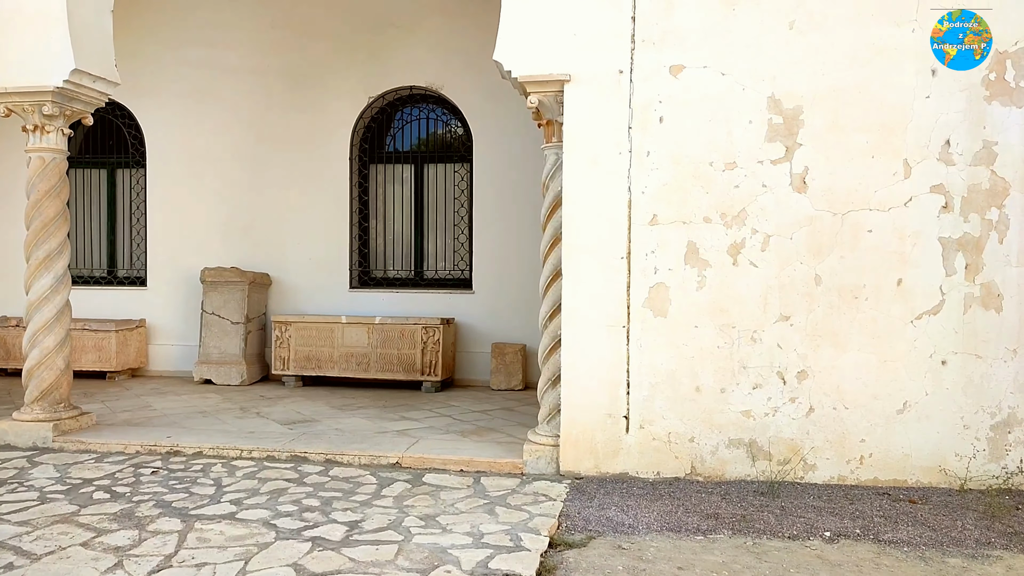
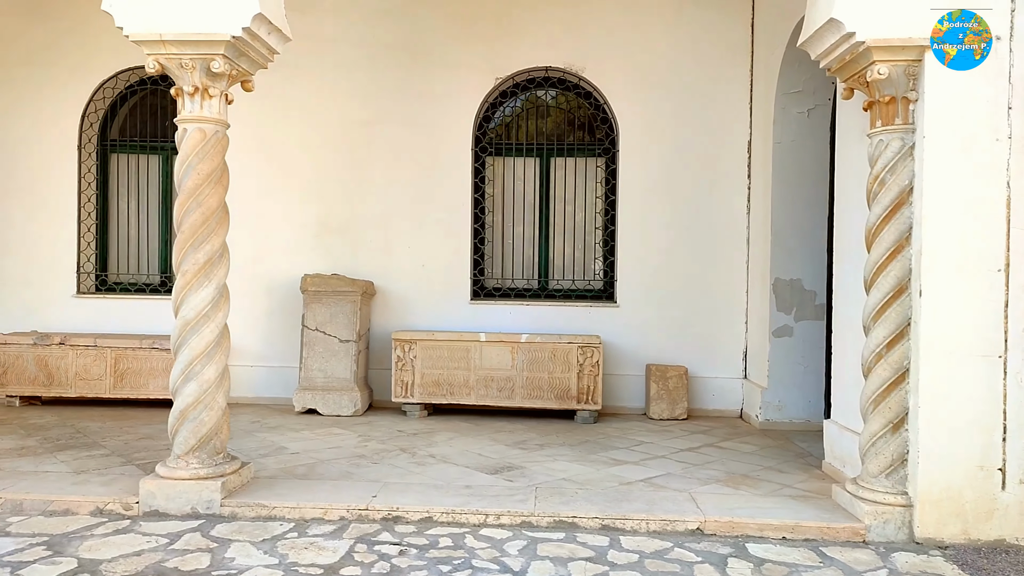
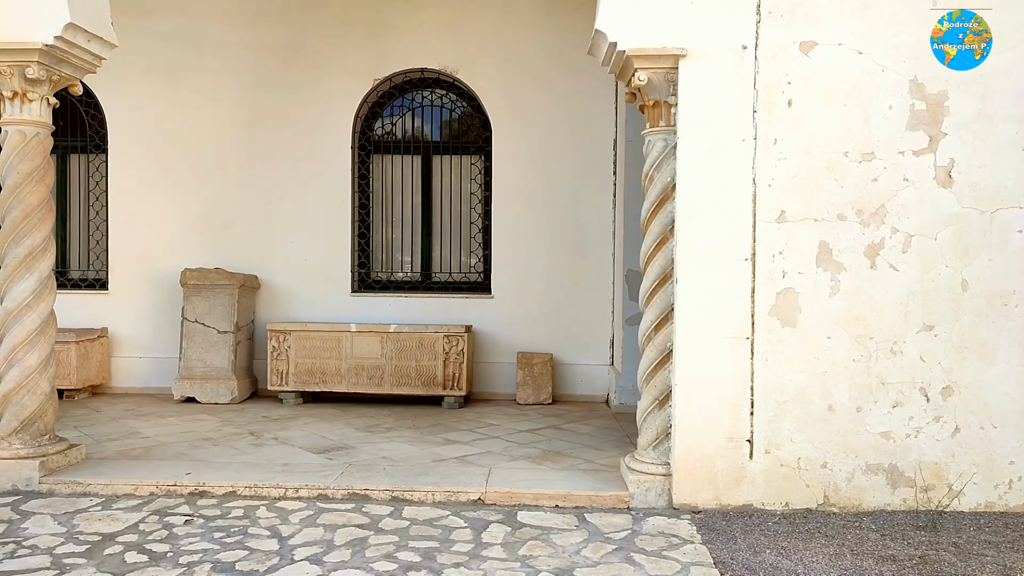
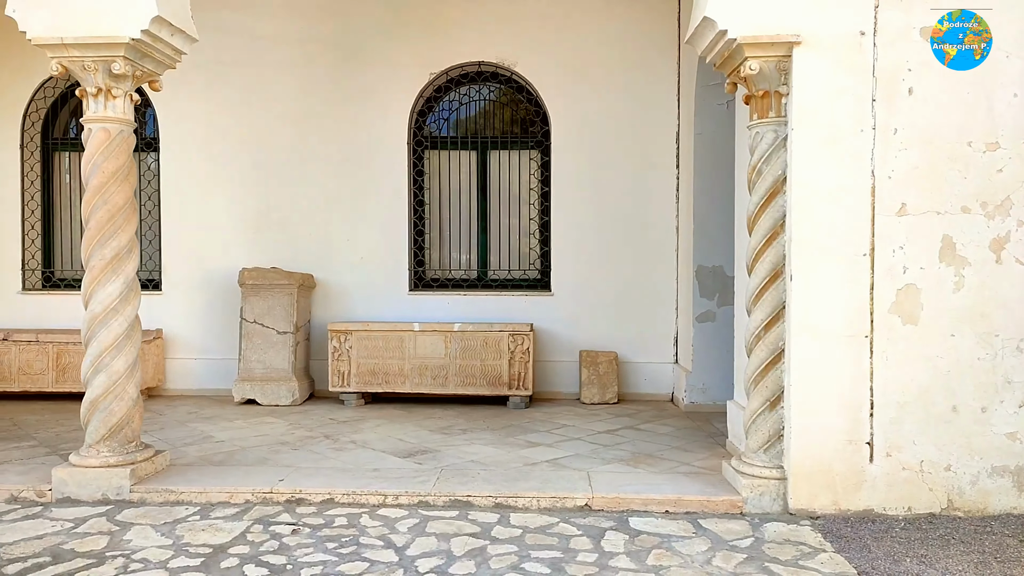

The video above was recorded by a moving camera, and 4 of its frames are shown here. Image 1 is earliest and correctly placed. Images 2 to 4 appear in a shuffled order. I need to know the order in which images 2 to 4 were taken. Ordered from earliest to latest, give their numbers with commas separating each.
3, 4, 2
